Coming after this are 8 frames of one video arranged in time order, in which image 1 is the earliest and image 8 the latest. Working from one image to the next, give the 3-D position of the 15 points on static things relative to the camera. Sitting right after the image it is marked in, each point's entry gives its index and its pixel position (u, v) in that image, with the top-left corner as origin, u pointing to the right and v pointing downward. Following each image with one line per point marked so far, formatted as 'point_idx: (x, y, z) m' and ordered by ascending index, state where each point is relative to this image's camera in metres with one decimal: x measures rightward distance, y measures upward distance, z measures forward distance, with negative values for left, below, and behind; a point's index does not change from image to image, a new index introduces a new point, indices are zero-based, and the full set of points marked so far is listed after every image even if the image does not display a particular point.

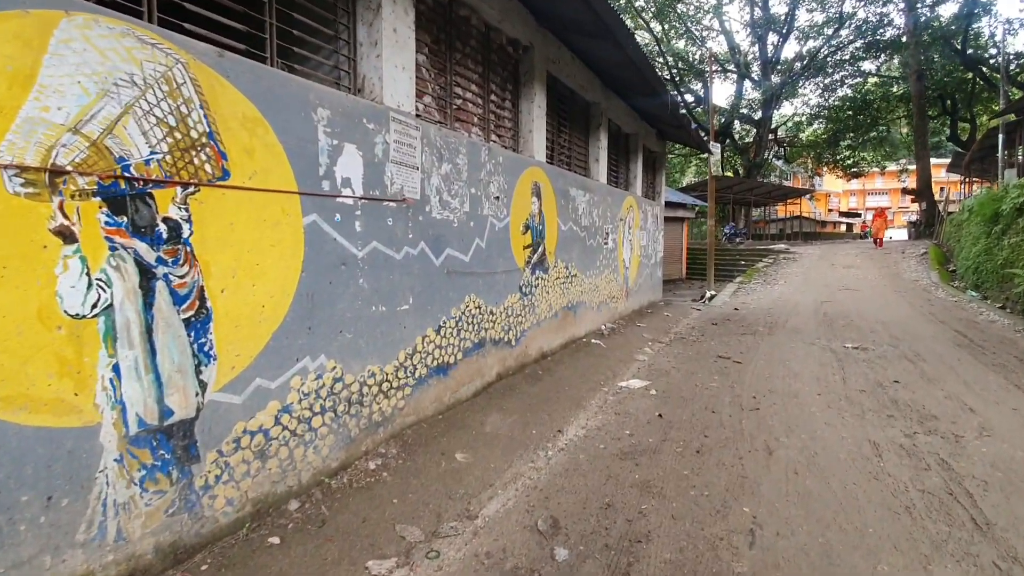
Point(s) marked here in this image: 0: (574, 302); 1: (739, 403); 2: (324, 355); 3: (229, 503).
0: (+0.8, -0.2, +6.6) m
1: (+2.0, -1.0, +4.5) m
2: (-1.1, -0.4, +2.9) m
3: (-1.3, -1.0, +2.5) m
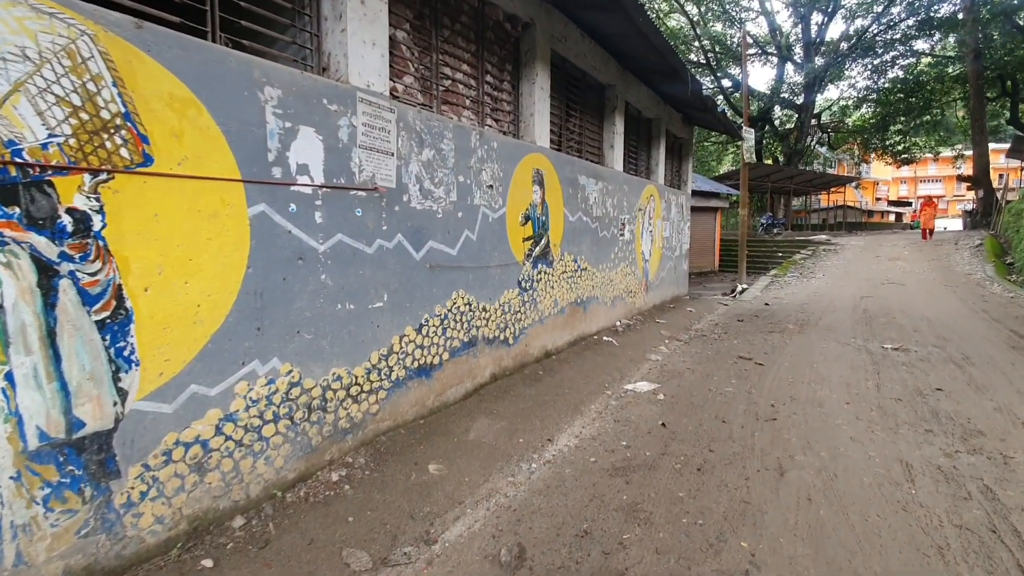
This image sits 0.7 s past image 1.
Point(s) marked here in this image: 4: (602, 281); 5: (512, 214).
0: (+0.9, -0.1, +6.2) m
1: (+1.9, -1.0, +4.1) m
2: (-1.2, -0.4, +2.7) m
3: (-1.5, -1.0, +2.2) m
4: (+1.2, +0.1, +6.7) m
5: (0.0, +0.7, +4.7) m
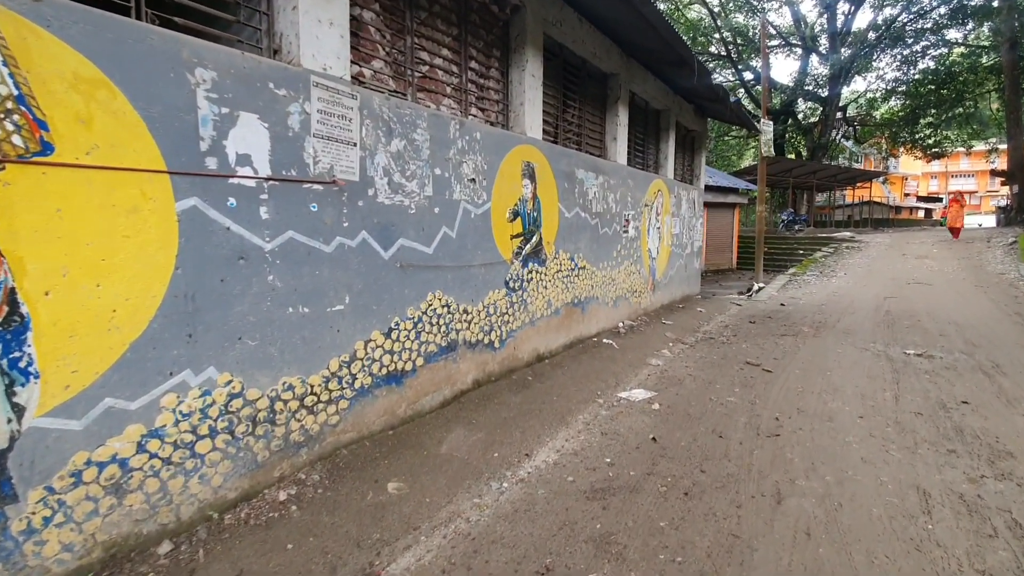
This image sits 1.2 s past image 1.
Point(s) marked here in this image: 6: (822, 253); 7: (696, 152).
0: (+0.8, -0.1, +5.9) m
1: (+1.8, -1.0, +3.7) m
2: (-1.4, -0.4, +2.5) m
3: (-1.7, -1.0, +2.0) m
4: (+1.1, +0.1, +6.4) m
5: (-0.1, +0.7, +4.4) m
6: (+10.1, +1.2, +17.0) m
7: (+3.7, +2.7, +10.5) m
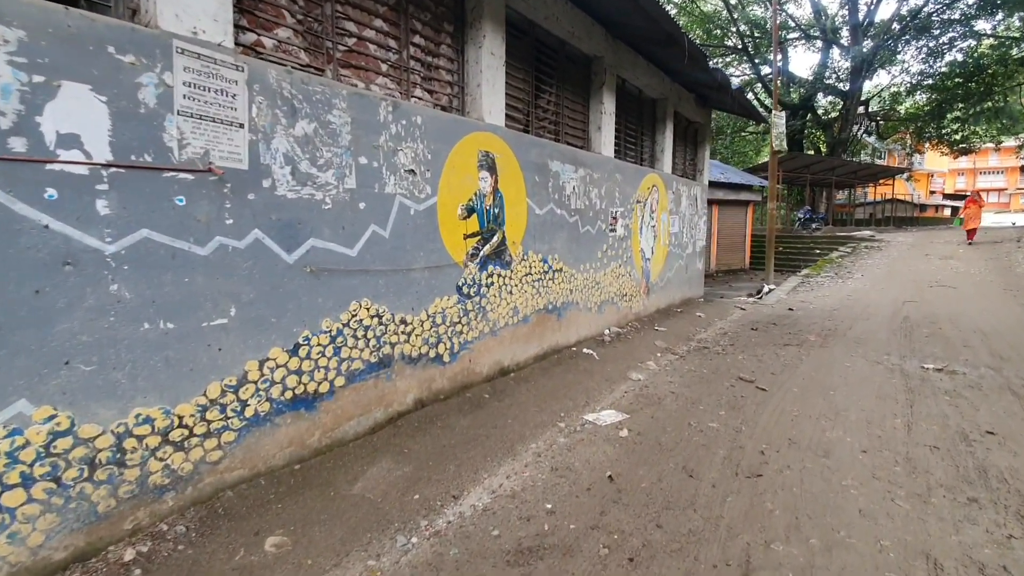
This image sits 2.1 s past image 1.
0: (+0.5, -0.1, +5.4) m
1: (+1.4, -1.1, +3.2) m
2: (-1.8, -0.4, +2.0) m
3: (-2.2, -1.1, +1.5) m
4: (+0.8, 0.0, +5.8) m
5: (-0.5, +0.6, +3.9) m
6: (+10.1, +1.1, +16.1) m
7: (+3.5, +2.7, +9.8) m
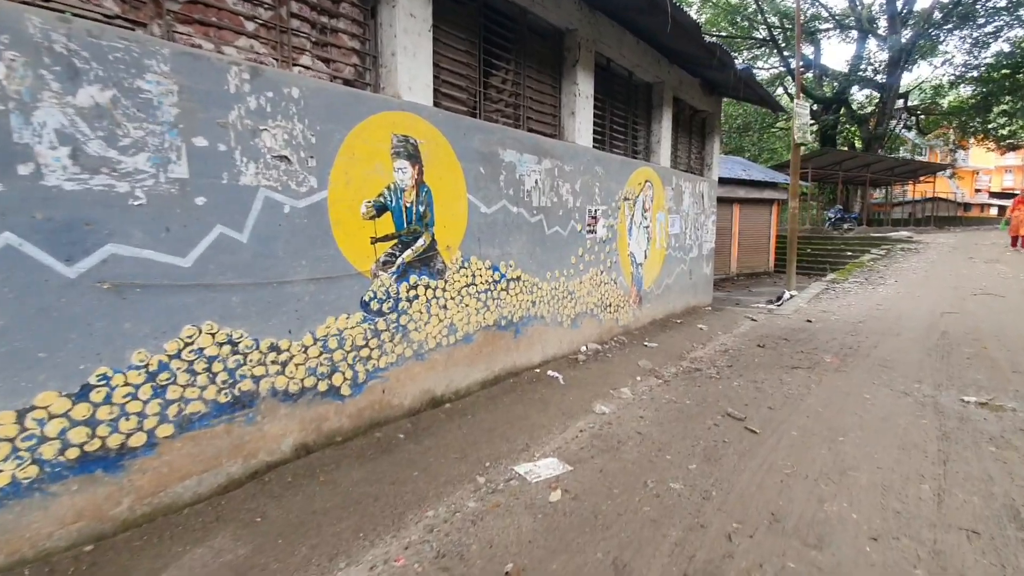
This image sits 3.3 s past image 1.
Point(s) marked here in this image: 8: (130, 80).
0: (0.0, -0.3, +4.6) m
1: (+0.8, -1.2, +2.3) m
2: (-2.5, -0.5, +1.3) m
3: (-2.8, -1.2, +0.9) m
4: (+0.4, -0.1, +5.0) m
5: (-1.0, +0.5, +3.1) m
6: (+10.2, +0.9, +14.8) m
7: (+3.3, +2.6, +8.8) m
8: (-1.6, +0.9, +2.2) m
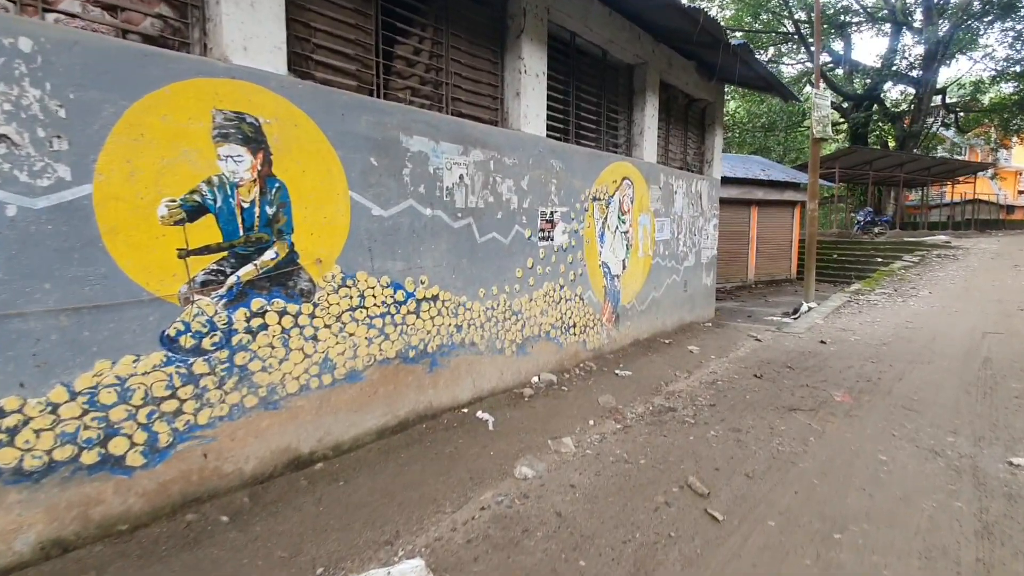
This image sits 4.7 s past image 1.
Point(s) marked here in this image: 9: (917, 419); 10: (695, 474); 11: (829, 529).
0: (-0.6, -0.4, +3.6) m
1: (+0.1, -1.3, +1.4) m
2: (-3.2, -0.6, +0.5) m
3: (-3.6, -1.3, +0.1) m
4: (-0.2, -0.2, +4.1) m
5: (-1.7, +0.4, +2.2) m
6: (+10.1, +0.7, +13.5) m
7: (+2.9, +2.4, +7.8) m
8: (-2.3, +0.8, +1.4) m
9: (+3.1, -1.0, +4.0) m
10: (+1.1, -1.1, +3.1) m
11: (+1.6, -1.2, +2.5) m
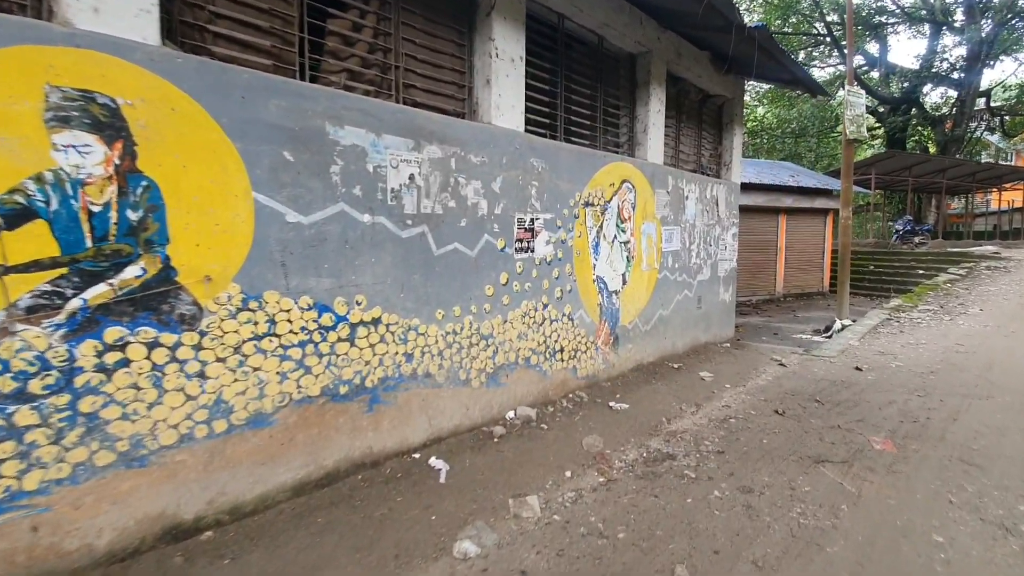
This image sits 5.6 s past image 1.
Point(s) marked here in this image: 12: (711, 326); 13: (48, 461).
0: (-0.9, -0.5, +3.0) m
1: (-0.3, -1.4, +0.7) m
2: (-3.6, -0.7, 0.0) m
3: (-4.0, -1.3, -0.4) m
4: (-0.4, -0.4, +3.4) m
5: (-2.0, +0.3, +1.7) m
6: (+10.3, +0.3, +12.3) m
7: (+2.9, +2.1, +7.0) m
8: (-2.7, +0.7, +0.9) m
9: (+2.9, -1.2, +3.2) m
10: (+0.8, -1.2, +2.4) m
11: (+1.2, -1.3, +1.8) m
12: (+2.6, -0.5, +6.8) m
13: (-1.8, -0.7, +2.0) m
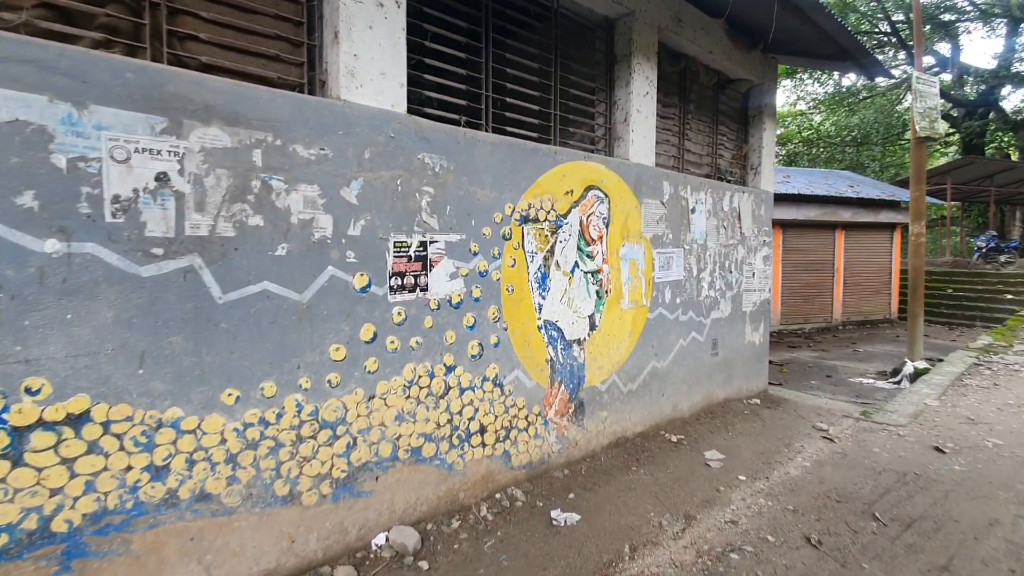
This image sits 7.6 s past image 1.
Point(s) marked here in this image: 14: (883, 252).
0: (-1.6, -0.8, +1.8) m
1: (-1.2, -1.6, -0.6) m
2: (-4.6, -0.8, -1.0) m
3: (-5.0, -1.5, -1.4) m
4: (-1.1, -0.6, +2.2) m
5: (-2.8, +0.1, +0.6) m
6: (+10.4, -0.3, +10.1) m
7: (+2.5, +1.7, +5.5) m
8: (-3.6, +0.5, -0.1) m
9: (+2.2, -1.4, +1.6) m
10: (0.0, -1.5, +1.0) m
11: (+0.4, -1.5, +0.4) m
12: (+2.2, -0.9, +5.2) m
13: (-2.6, -0.9, +0.9) m
14: (+9.2, +0.9, +12.9) m
